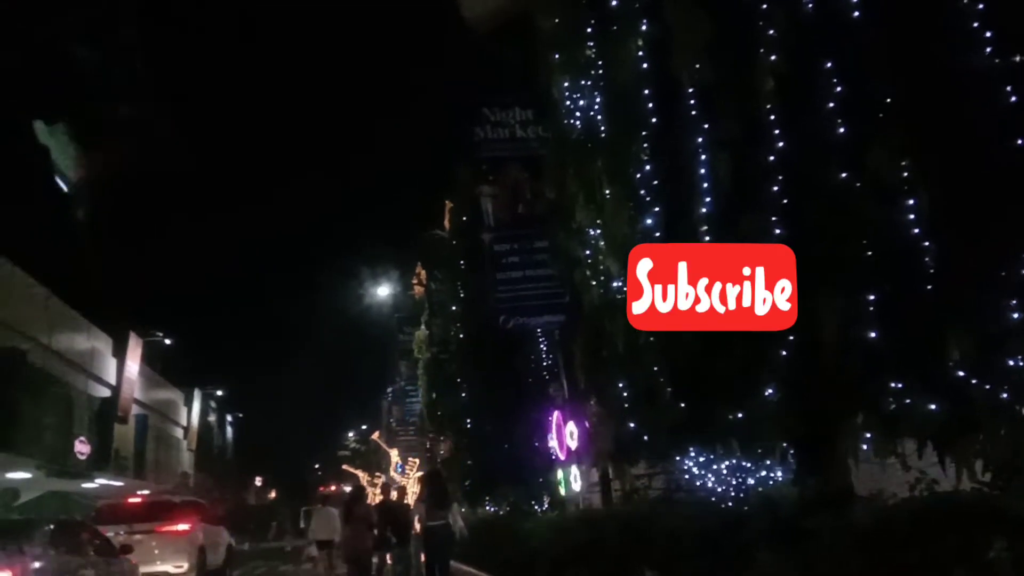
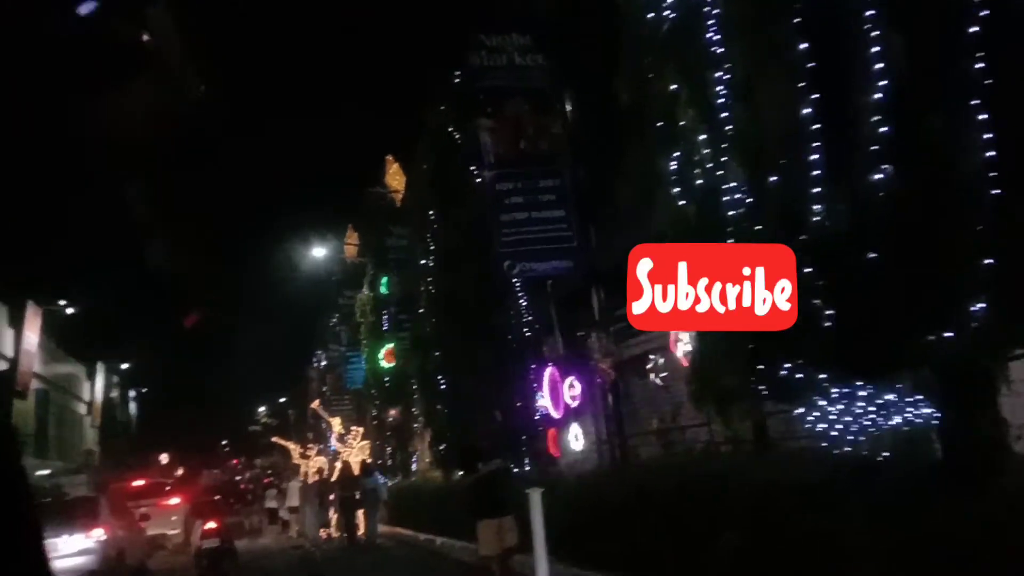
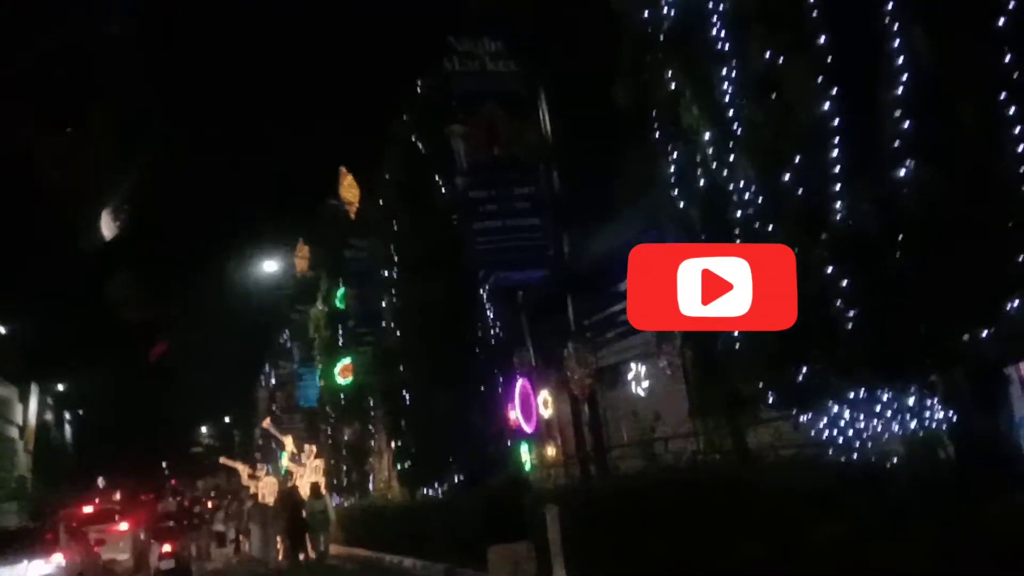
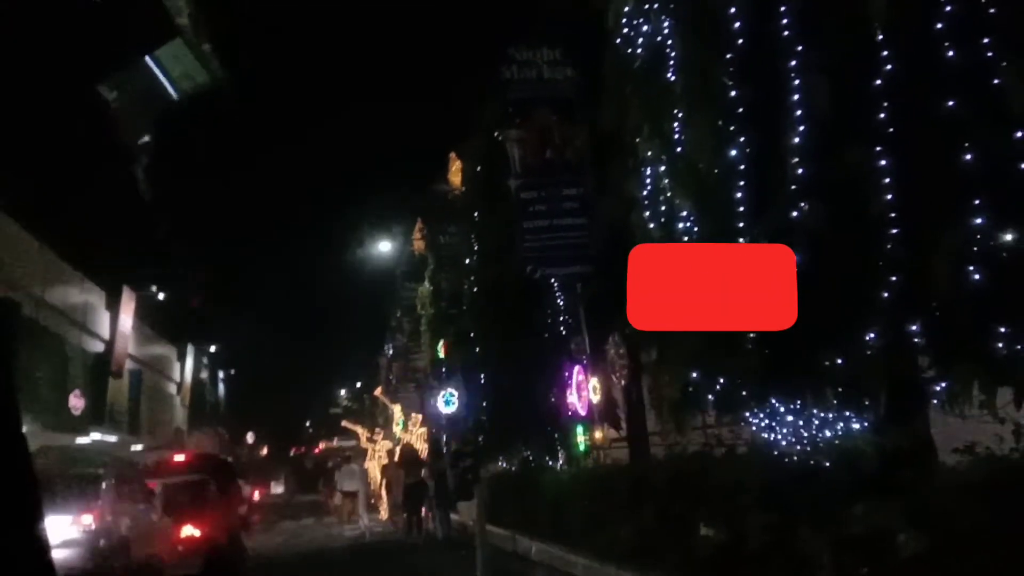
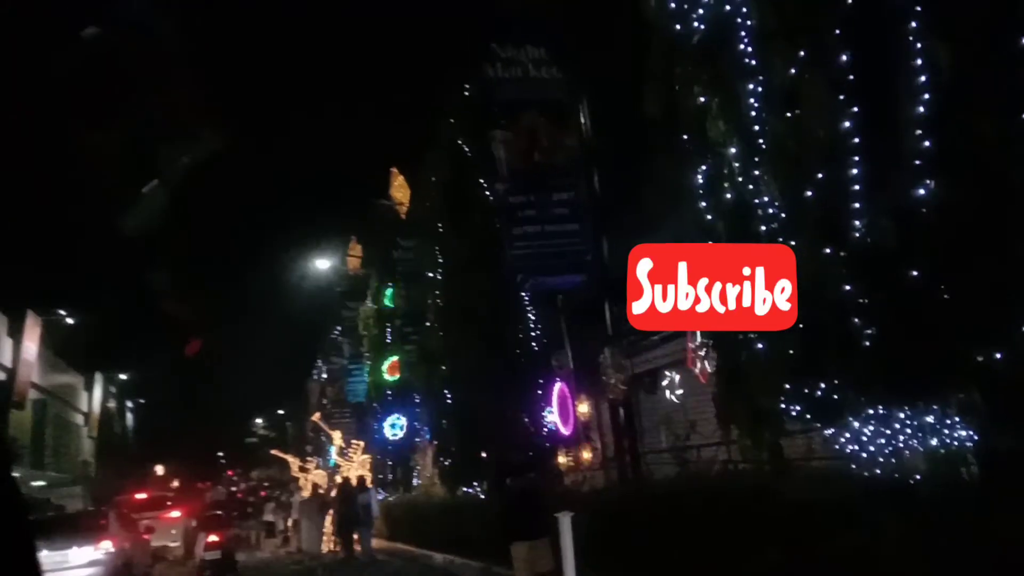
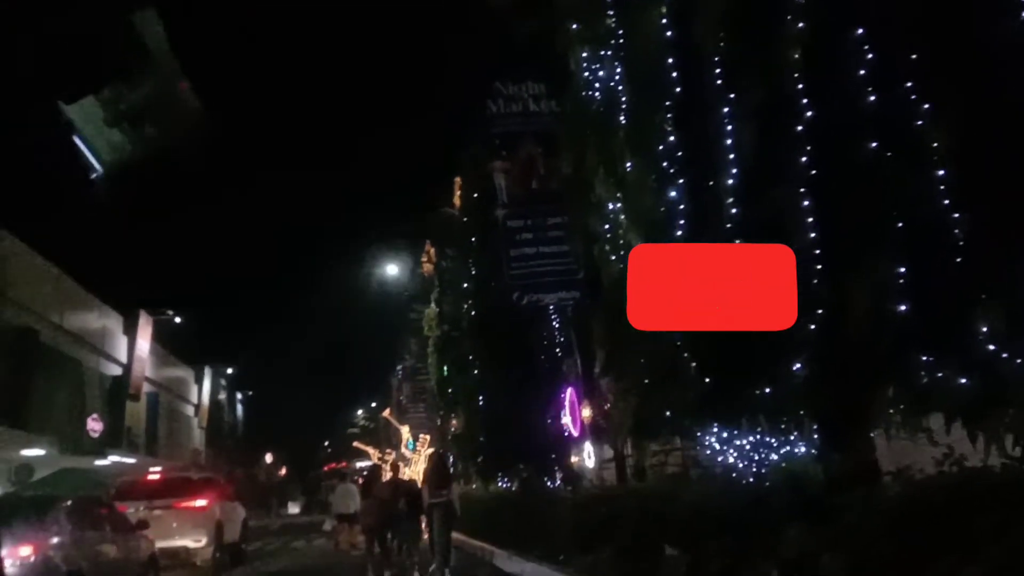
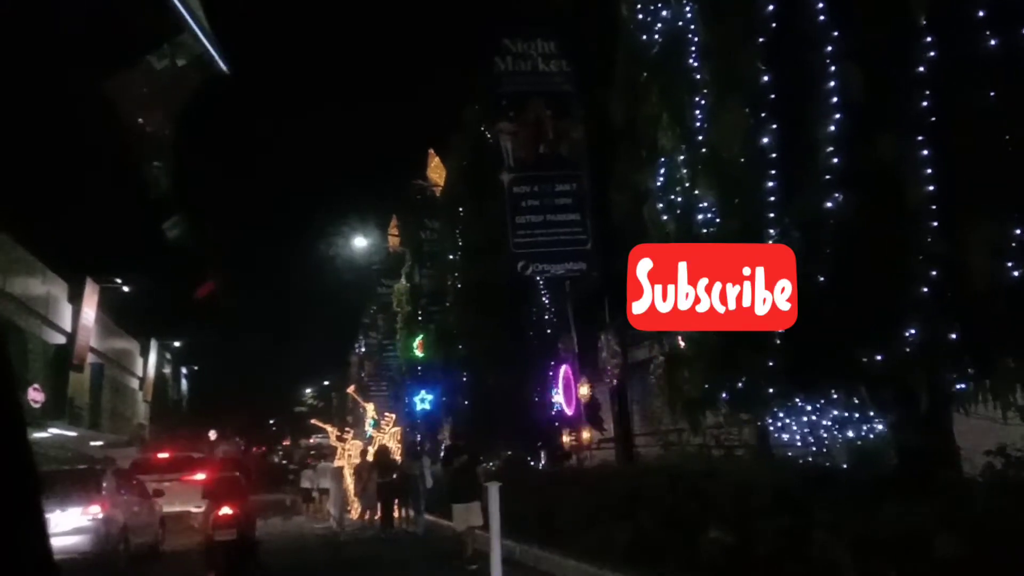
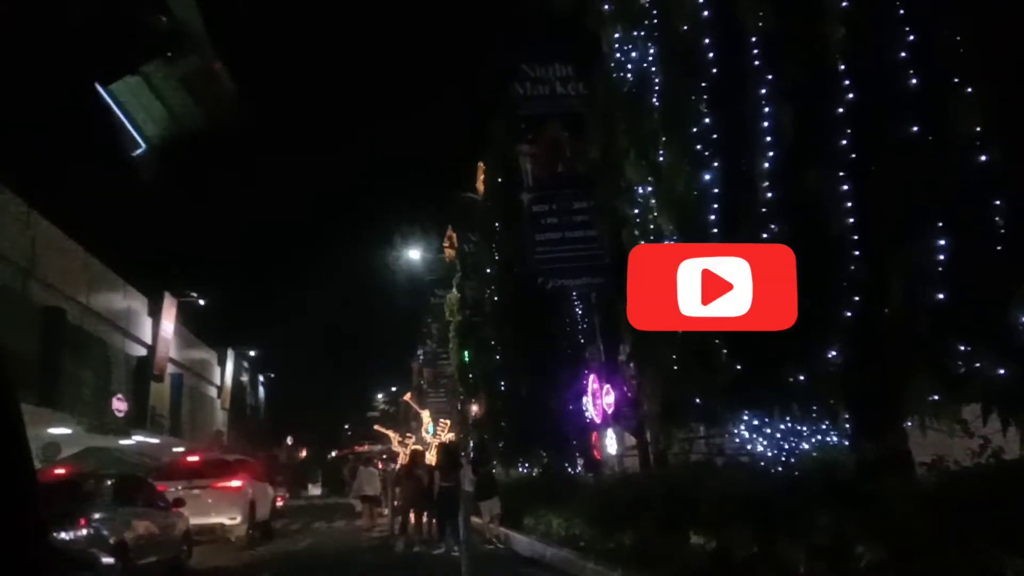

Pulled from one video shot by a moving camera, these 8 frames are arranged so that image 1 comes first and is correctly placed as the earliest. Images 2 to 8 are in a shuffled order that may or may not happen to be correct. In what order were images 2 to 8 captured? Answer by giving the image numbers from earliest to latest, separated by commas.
6, 8, 4, 7, 2, 5, 3
